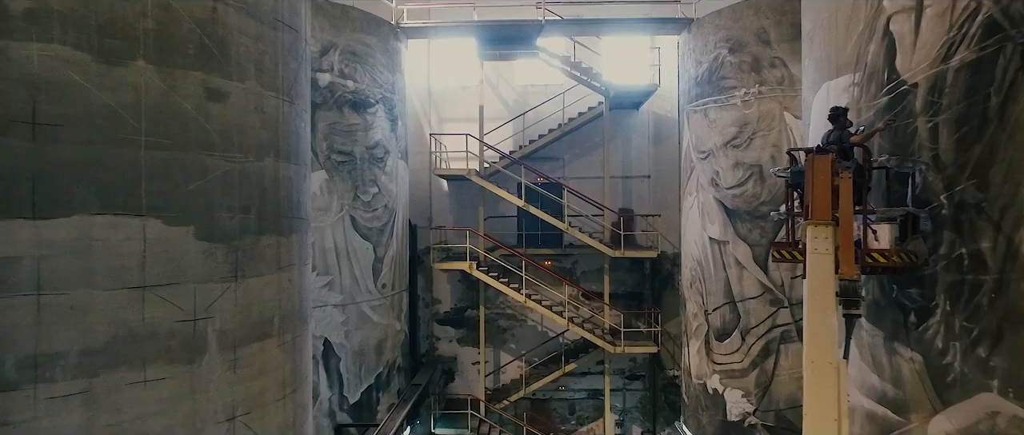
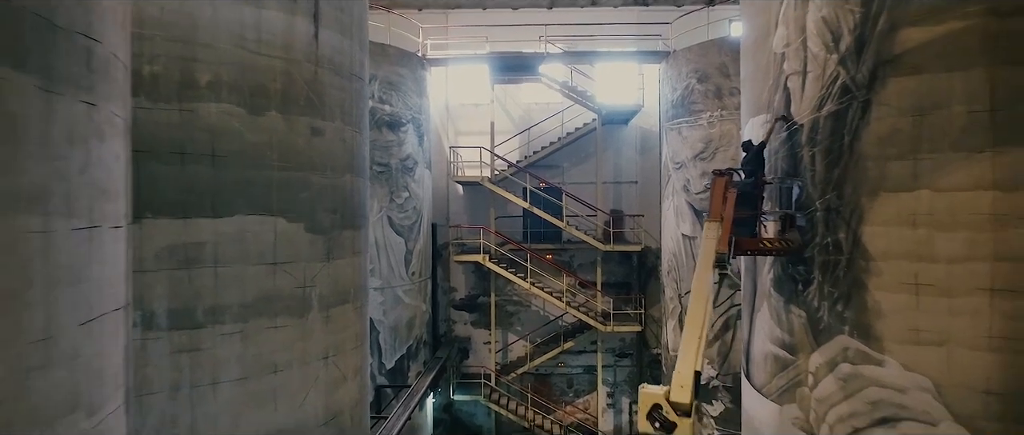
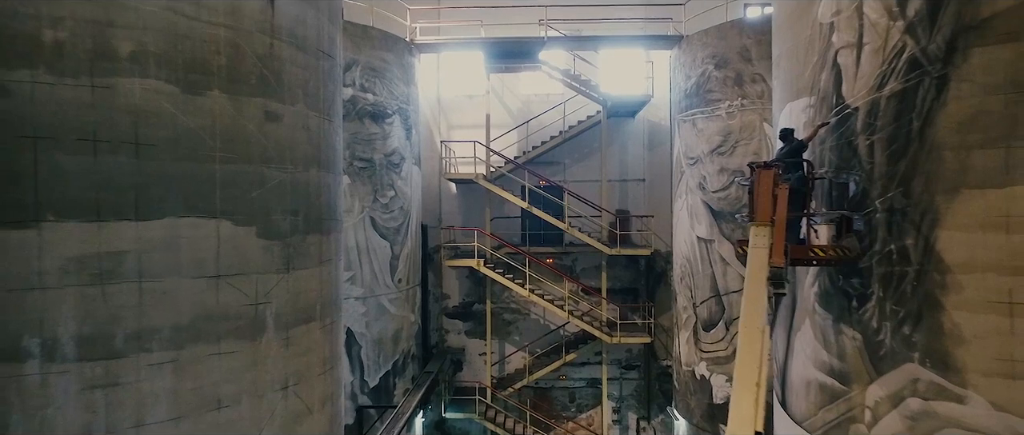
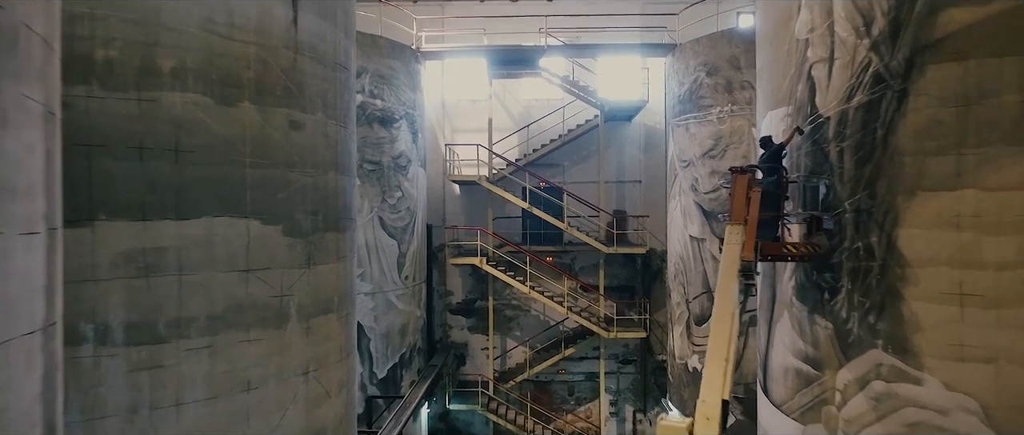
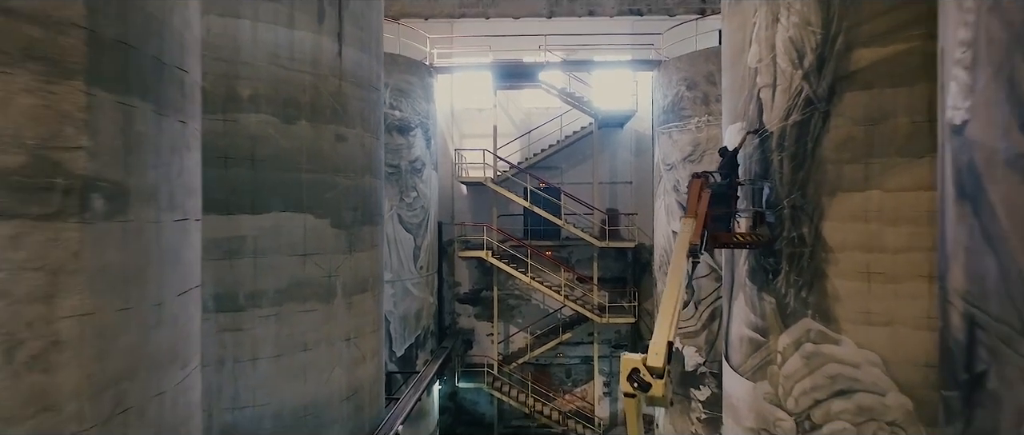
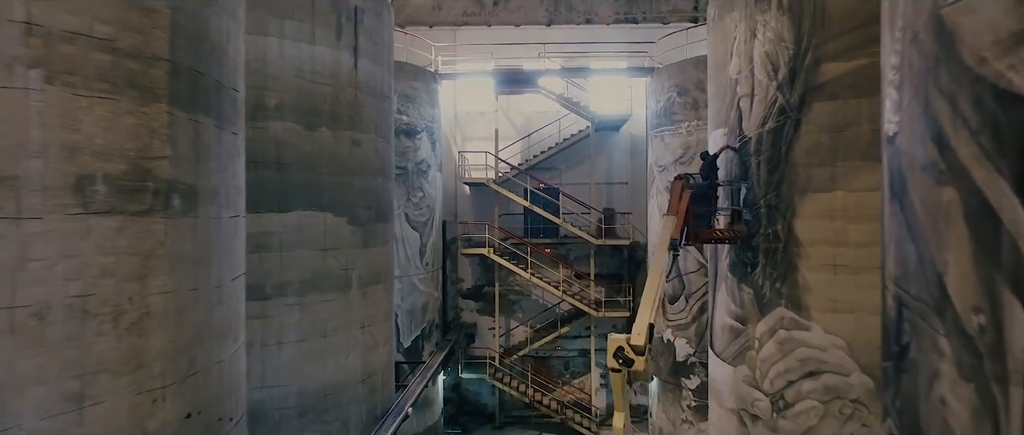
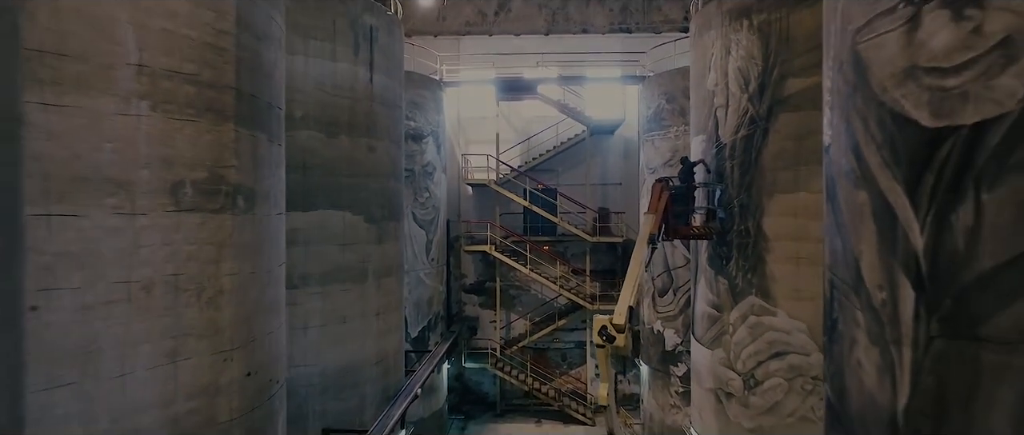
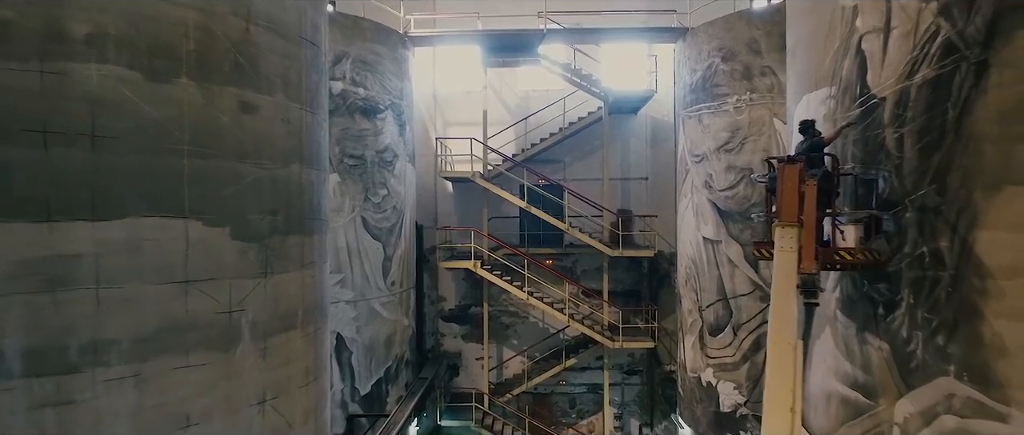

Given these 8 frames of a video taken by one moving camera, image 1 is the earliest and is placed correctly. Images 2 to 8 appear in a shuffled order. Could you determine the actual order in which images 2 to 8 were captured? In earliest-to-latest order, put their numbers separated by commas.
8, 3, 4, 2, 5, 6, 7
